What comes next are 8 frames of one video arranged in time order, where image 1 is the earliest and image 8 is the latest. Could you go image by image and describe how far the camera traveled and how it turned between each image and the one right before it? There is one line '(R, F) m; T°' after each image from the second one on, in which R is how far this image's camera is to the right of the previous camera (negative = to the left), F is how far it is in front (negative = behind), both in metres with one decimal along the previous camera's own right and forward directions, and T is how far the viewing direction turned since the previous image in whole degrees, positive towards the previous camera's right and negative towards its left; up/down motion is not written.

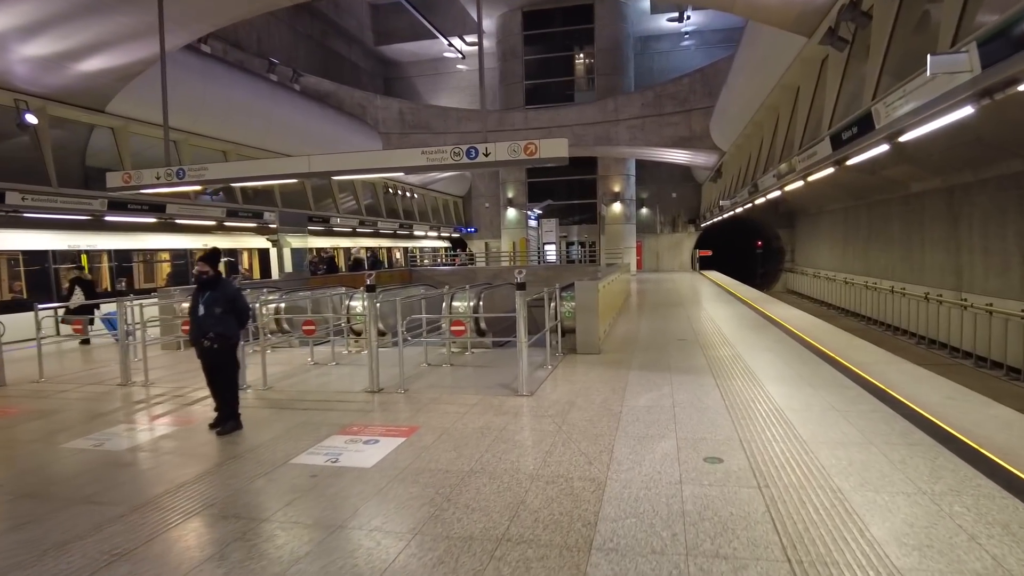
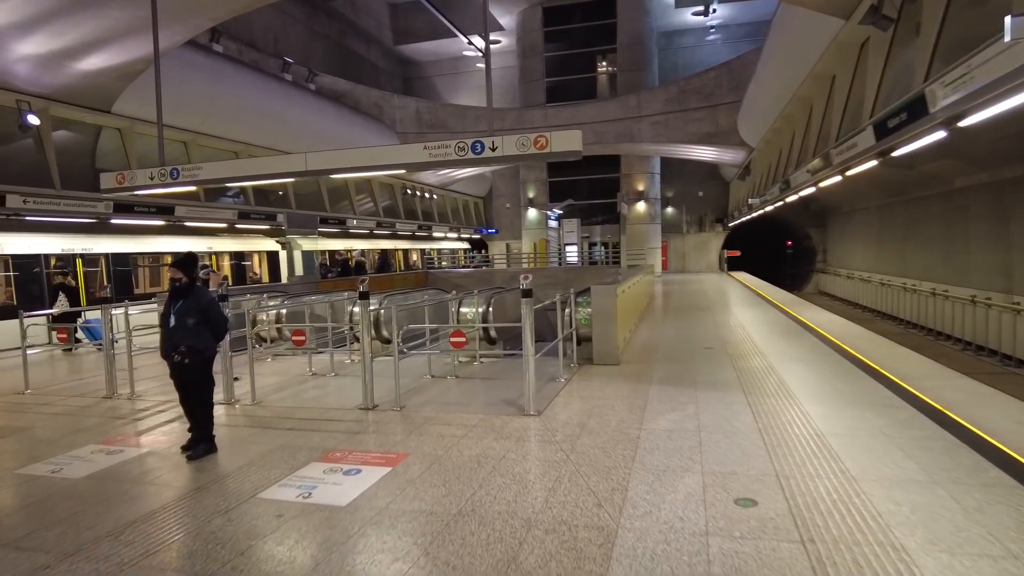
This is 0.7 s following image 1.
(+0.2, +0.6) m; -2°
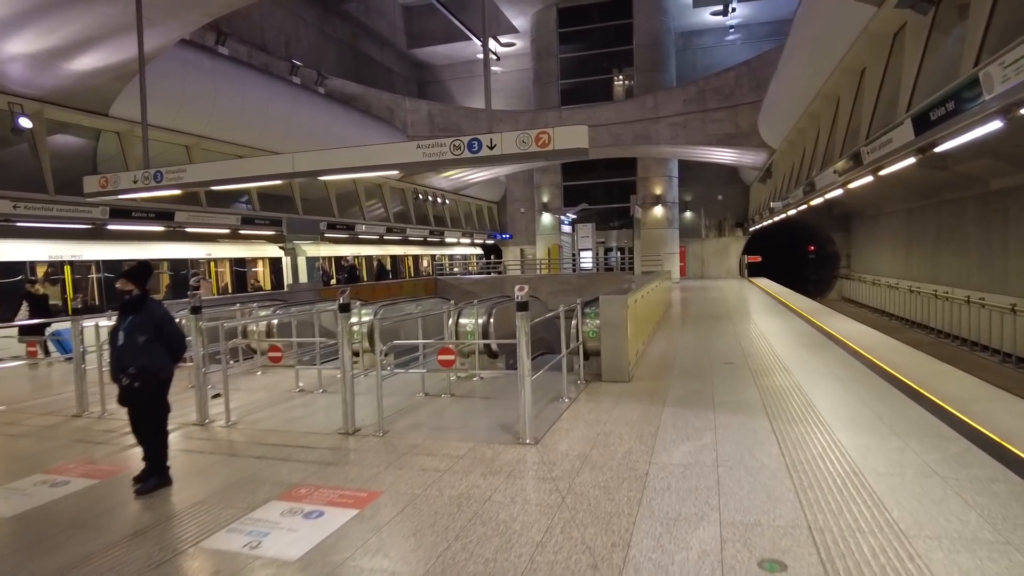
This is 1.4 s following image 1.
(+0.2, +0.6) m; -2°
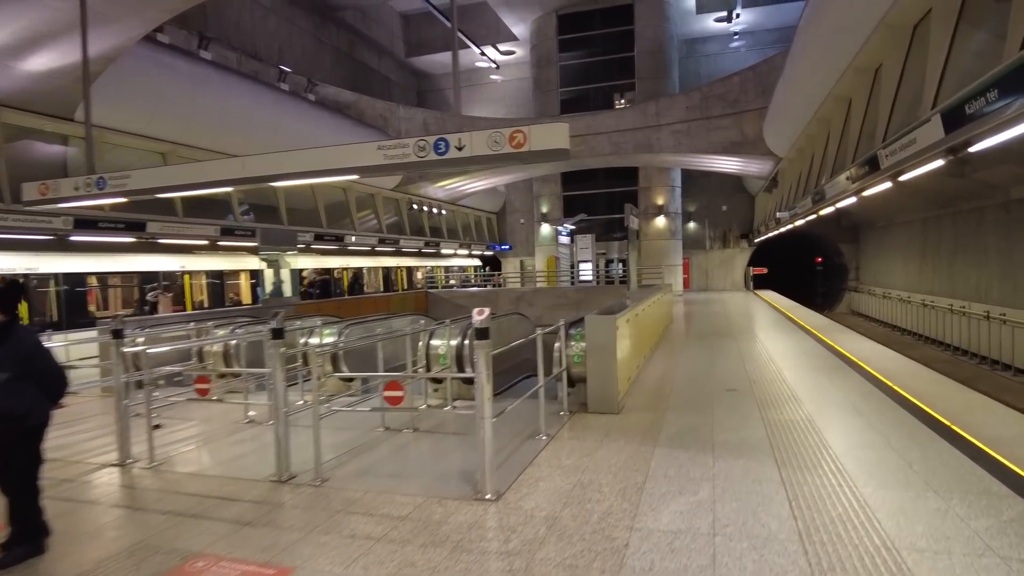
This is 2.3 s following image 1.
(+0.3, +0.8) m; 0°
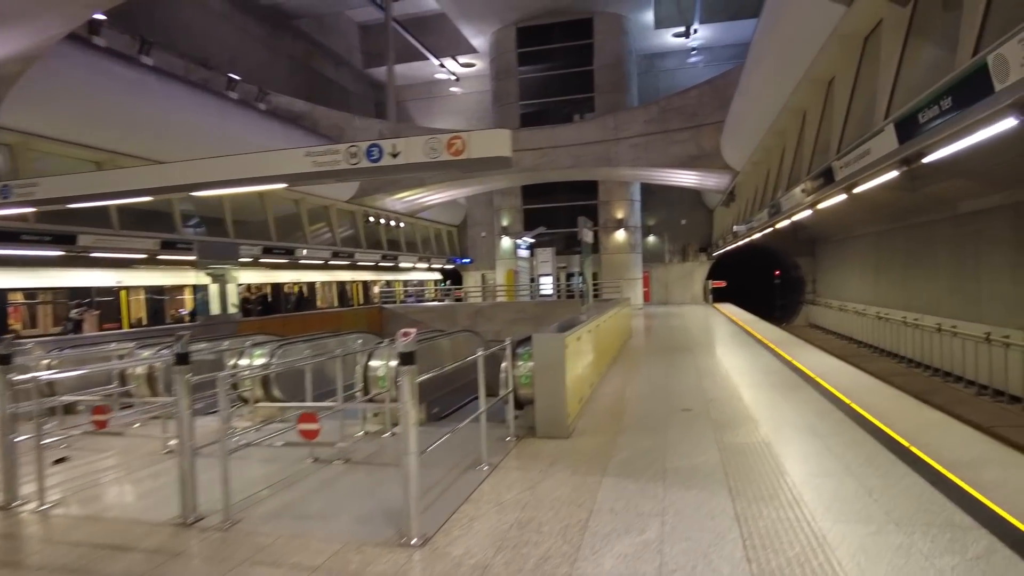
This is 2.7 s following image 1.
(+0.2, +0.4) m; +3°
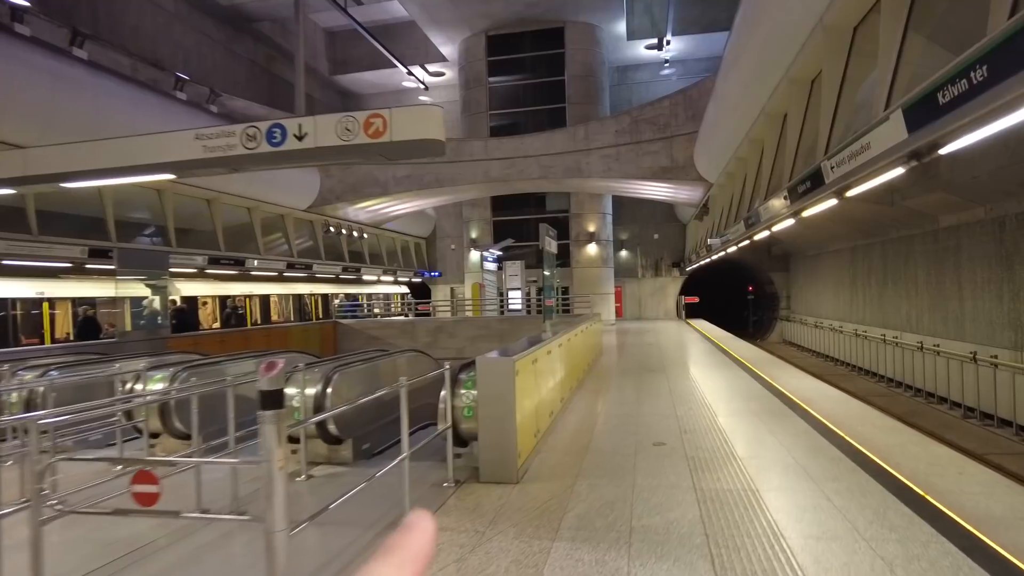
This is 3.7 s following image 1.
(+0.3, +0.9) m; +2°
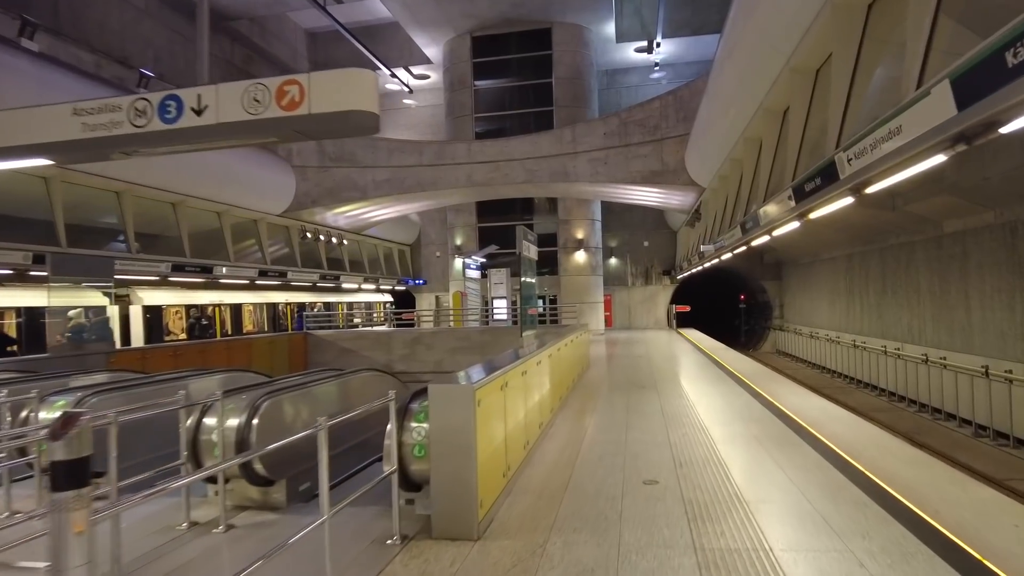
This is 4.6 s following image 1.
(+0.2, +0.8) m; +1°
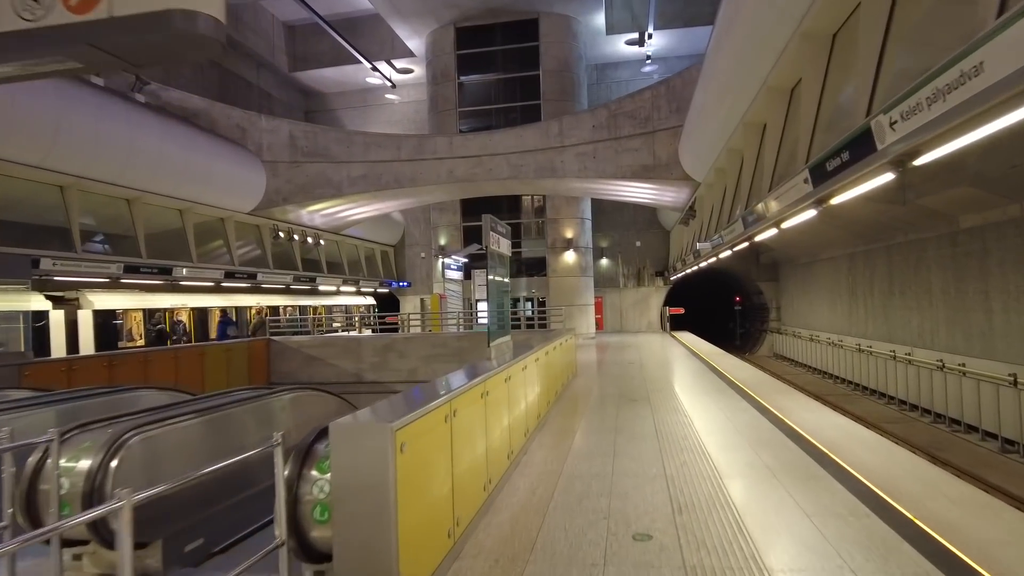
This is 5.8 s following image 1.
(+0.2, +1.1) m; +1°
